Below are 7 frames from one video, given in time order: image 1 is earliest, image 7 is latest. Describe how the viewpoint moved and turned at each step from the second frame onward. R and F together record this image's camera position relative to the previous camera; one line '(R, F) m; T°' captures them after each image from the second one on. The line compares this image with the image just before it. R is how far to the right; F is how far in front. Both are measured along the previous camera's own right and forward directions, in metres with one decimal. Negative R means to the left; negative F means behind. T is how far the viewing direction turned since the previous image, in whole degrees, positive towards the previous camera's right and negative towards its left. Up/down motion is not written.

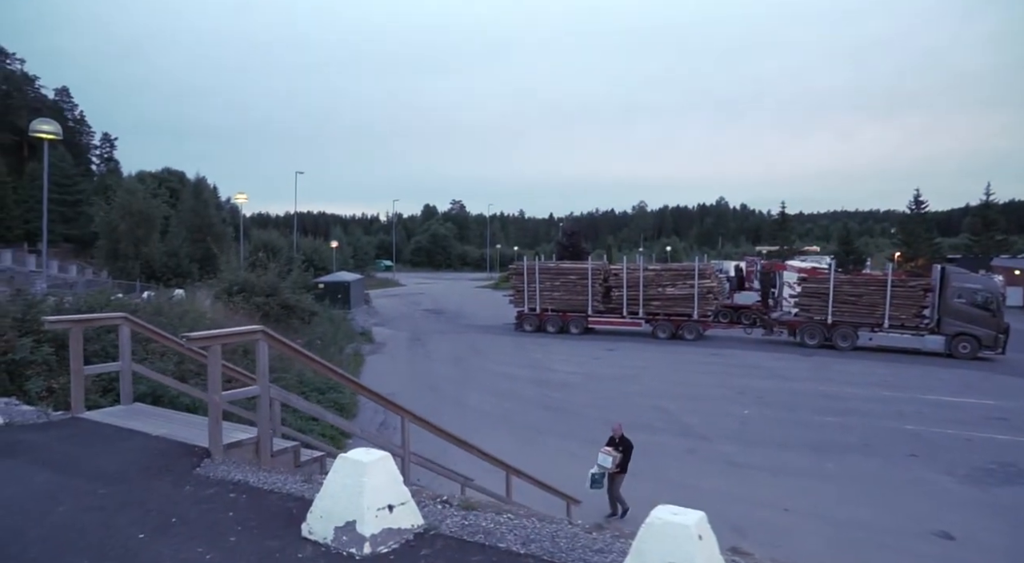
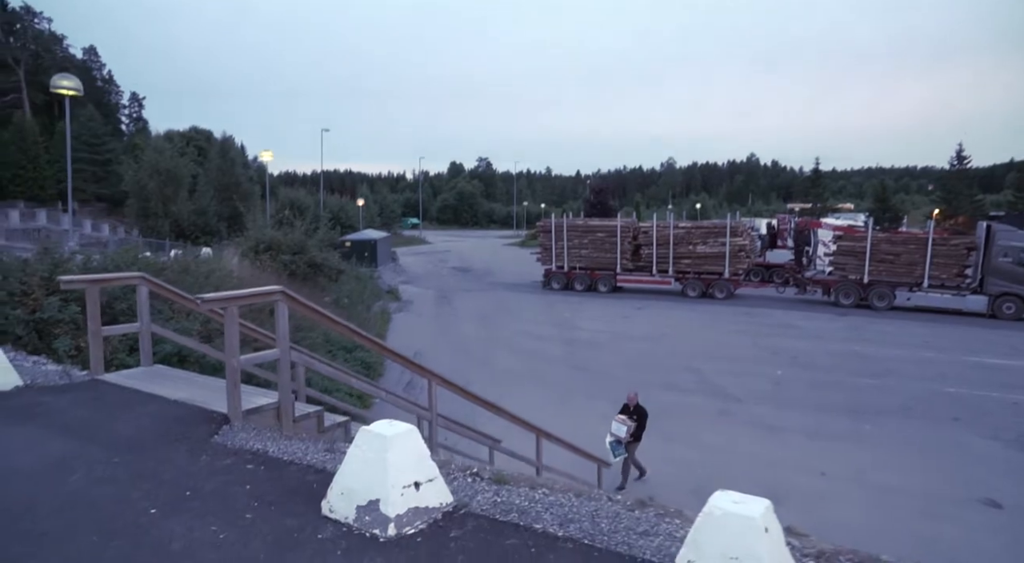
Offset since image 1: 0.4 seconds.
(0.0, +0.3) m; -2°
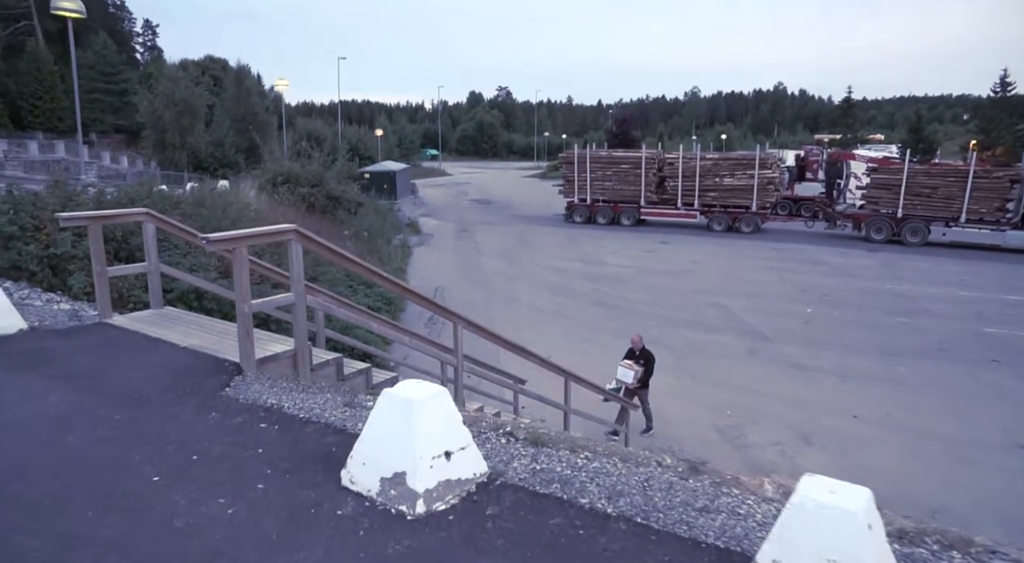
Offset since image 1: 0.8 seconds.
(-0.1, +0.4) m; -2°
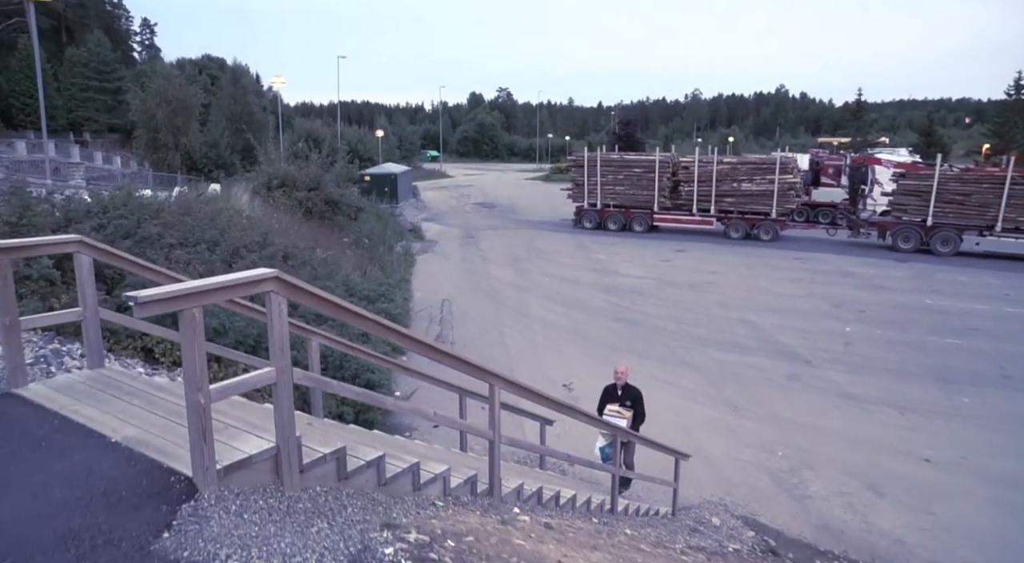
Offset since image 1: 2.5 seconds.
(-0.3, +1.1) m; 0°
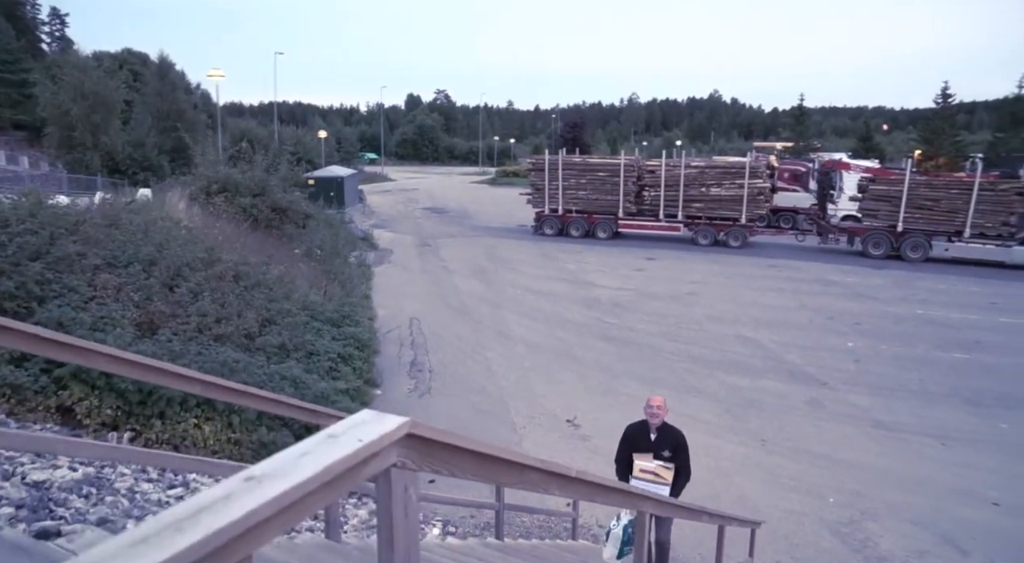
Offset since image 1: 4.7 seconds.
(-0.8, +1.4) m; +5°
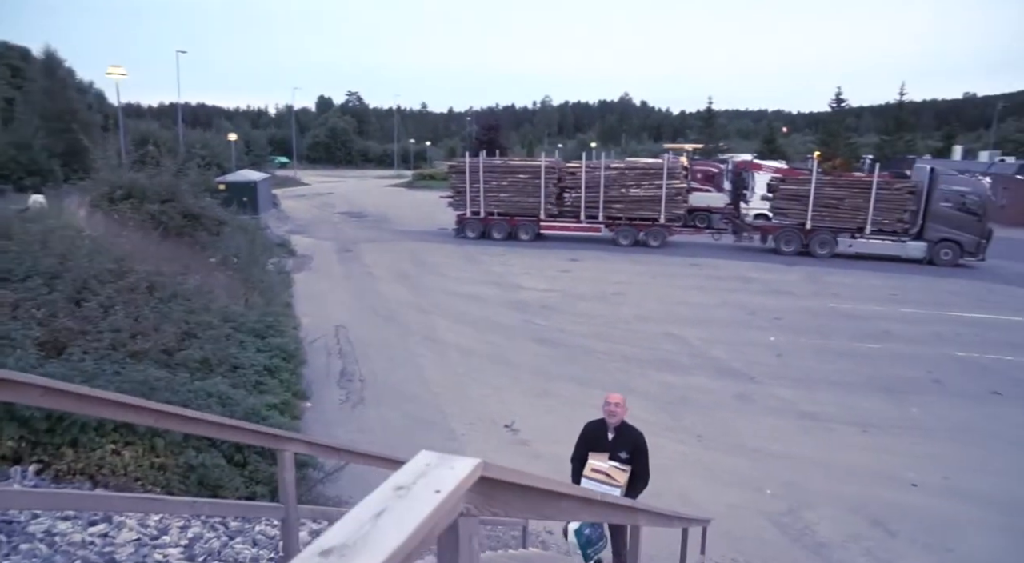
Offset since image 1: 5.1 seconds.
(-0.2, +0.2) m; +7°
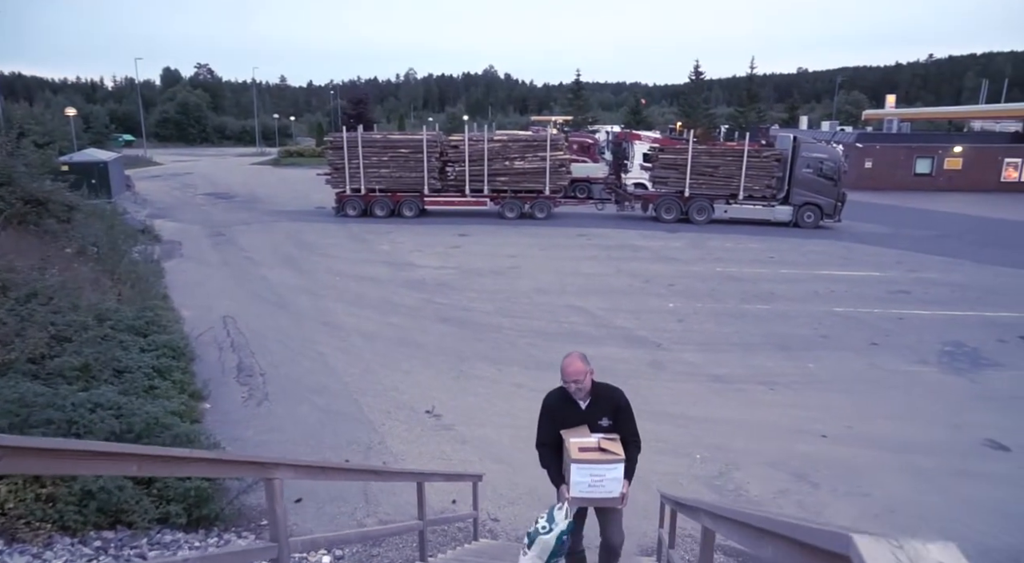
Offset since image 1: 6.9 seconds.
(-0.5, +0.4) m; +11°
